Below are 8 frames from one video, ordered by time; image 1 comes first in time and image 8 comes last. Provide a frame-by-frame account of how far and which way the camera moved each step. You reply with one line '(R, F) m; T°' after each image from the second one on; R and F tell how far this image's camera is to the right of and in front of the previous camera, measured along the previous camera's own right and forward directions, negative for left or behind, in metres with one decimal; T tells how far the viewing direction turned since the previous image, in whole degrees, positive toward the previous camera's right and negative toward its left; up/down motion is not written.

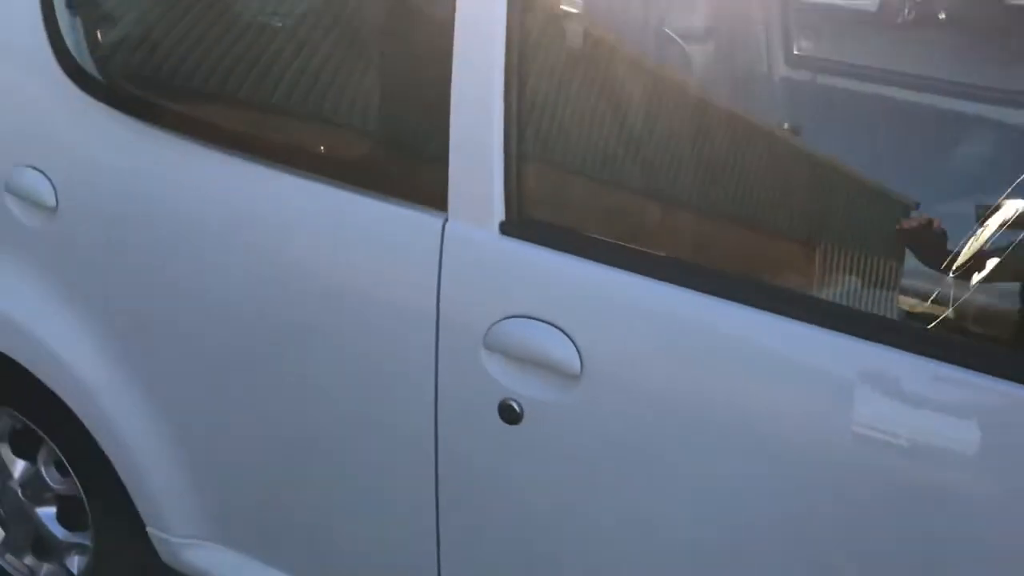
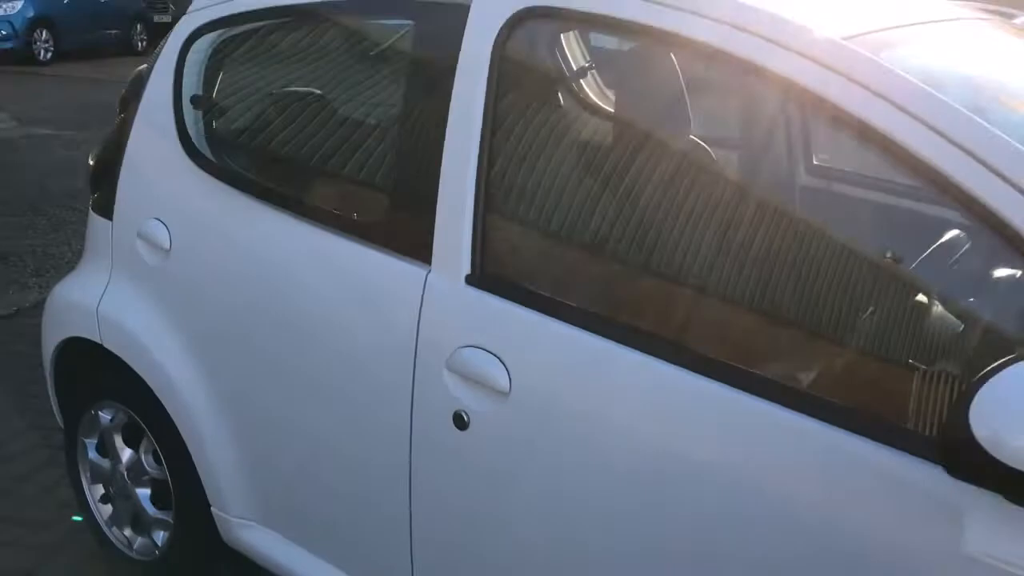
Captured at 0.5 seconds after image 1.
(+0.3, -0.4) m; -9°
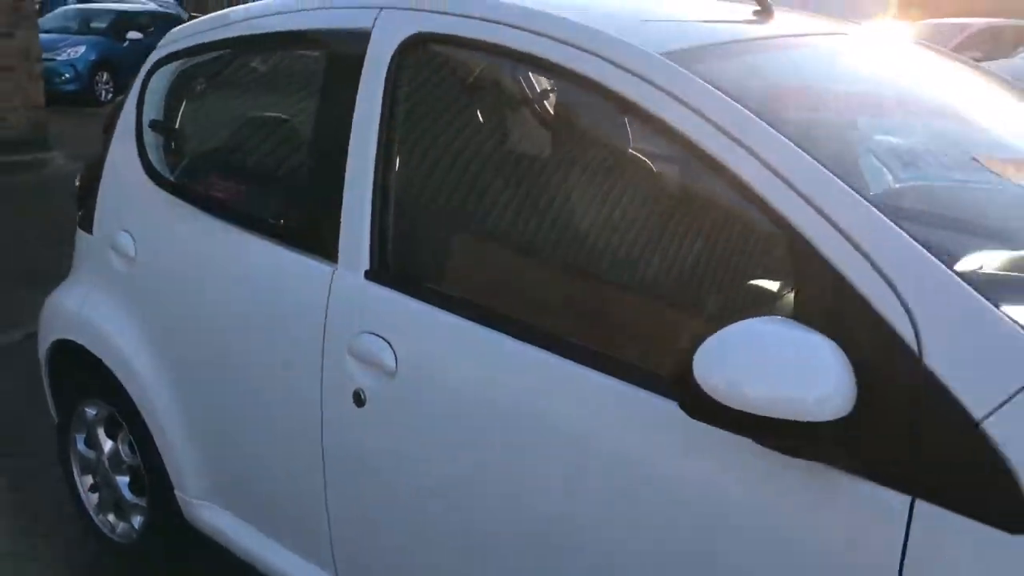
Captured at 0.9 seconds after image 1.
(+0.3, -0.2) m; -4°
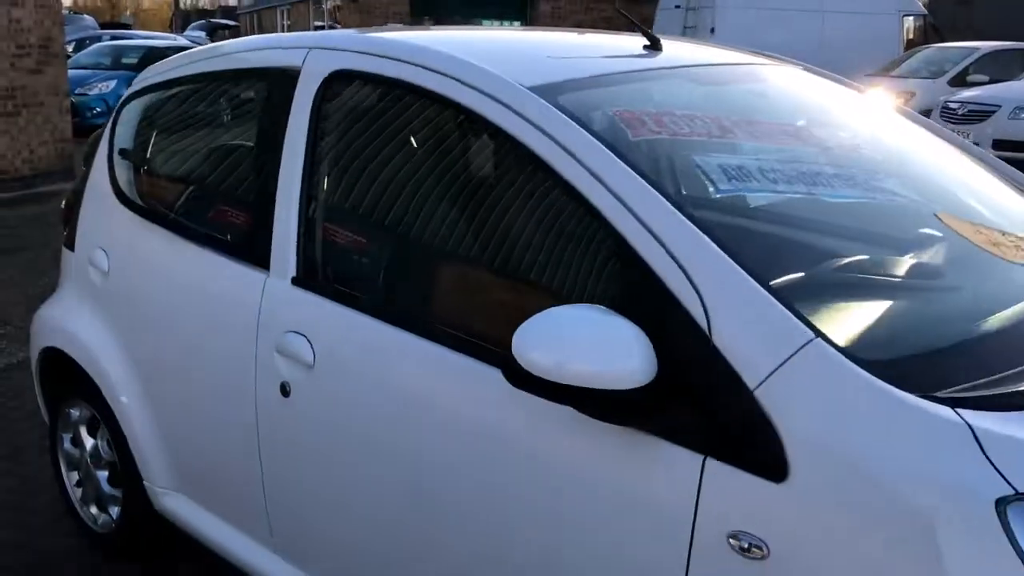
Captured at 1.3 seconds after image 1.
(+0.3, -0.2) m; -2°
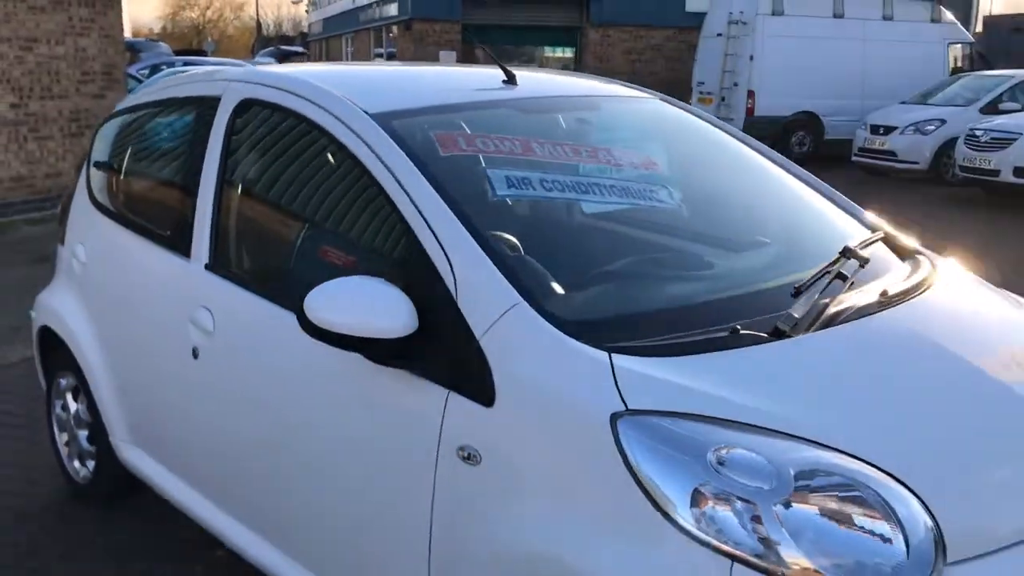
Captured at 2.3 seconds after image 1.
(+0.6, -0.5) m; -4°
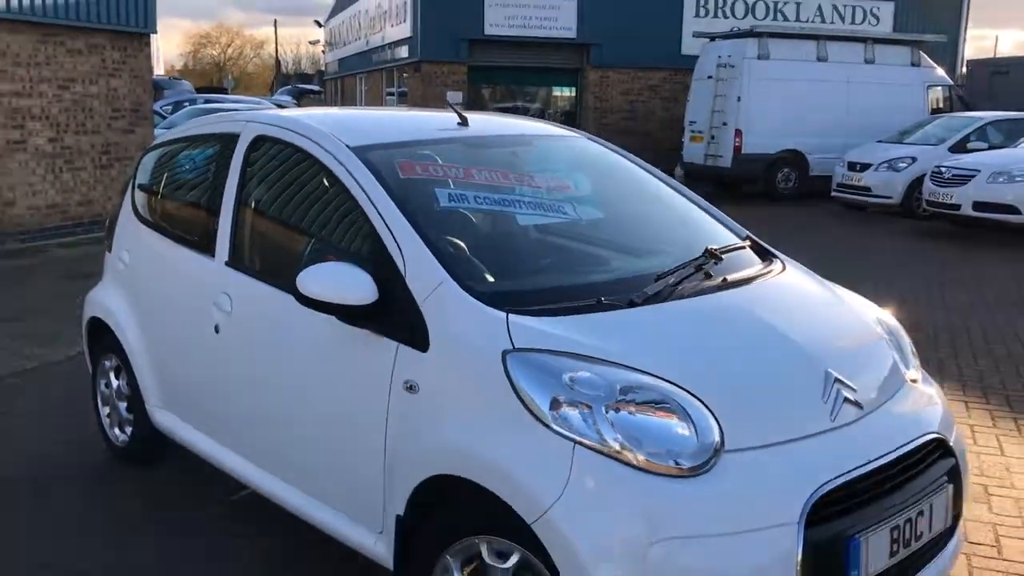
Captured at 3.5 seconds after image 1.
(+0.2, -0.8) m; -1°
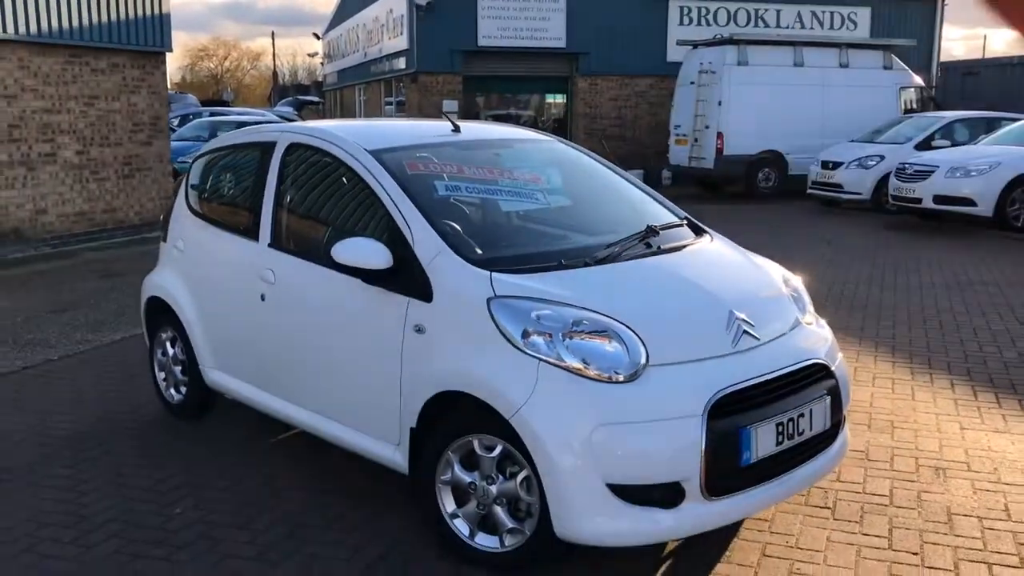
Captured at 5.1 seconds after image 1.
(+0.1, -0.9) m; 0°
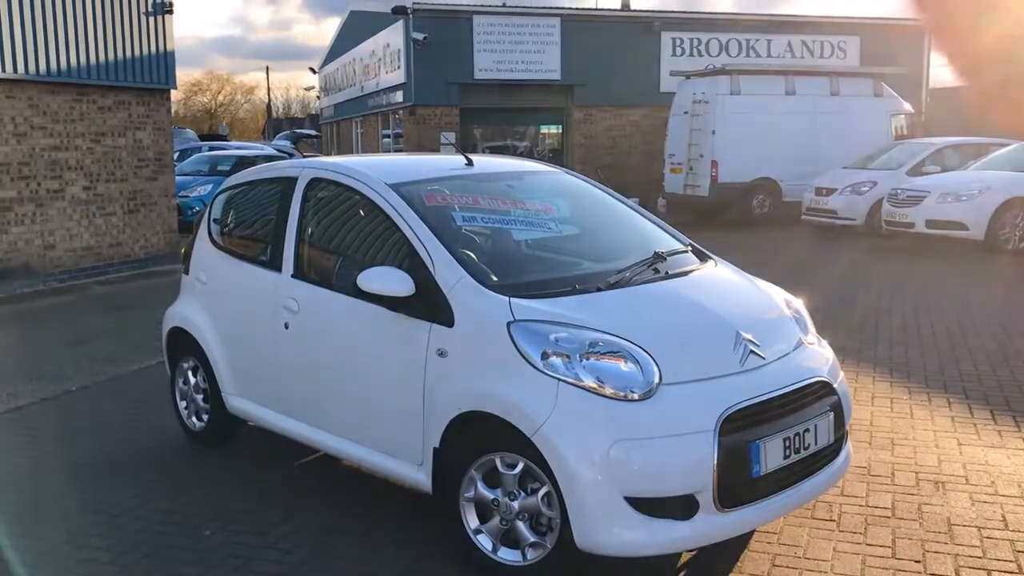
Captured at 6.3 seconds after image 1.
(-0.1, -0.2) m; 0°
